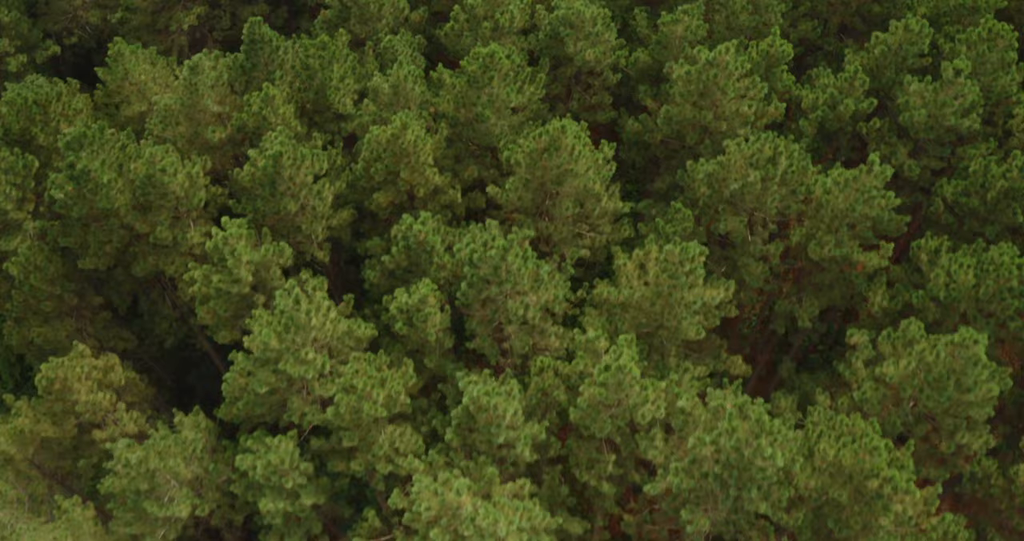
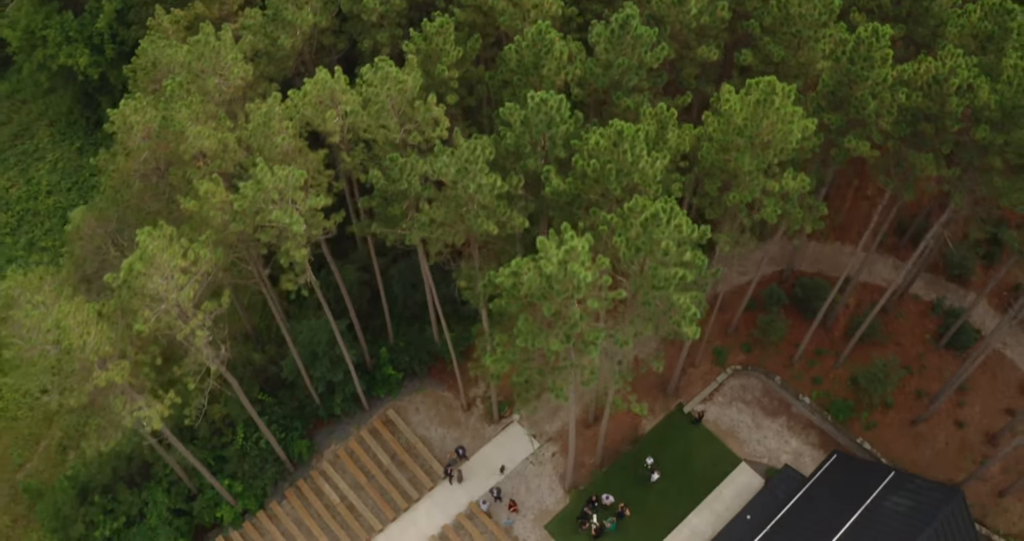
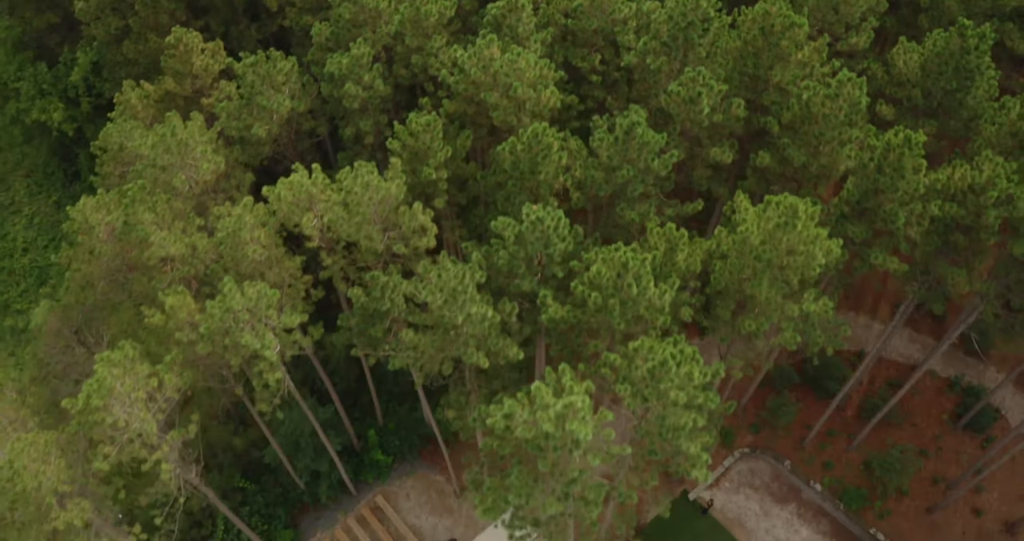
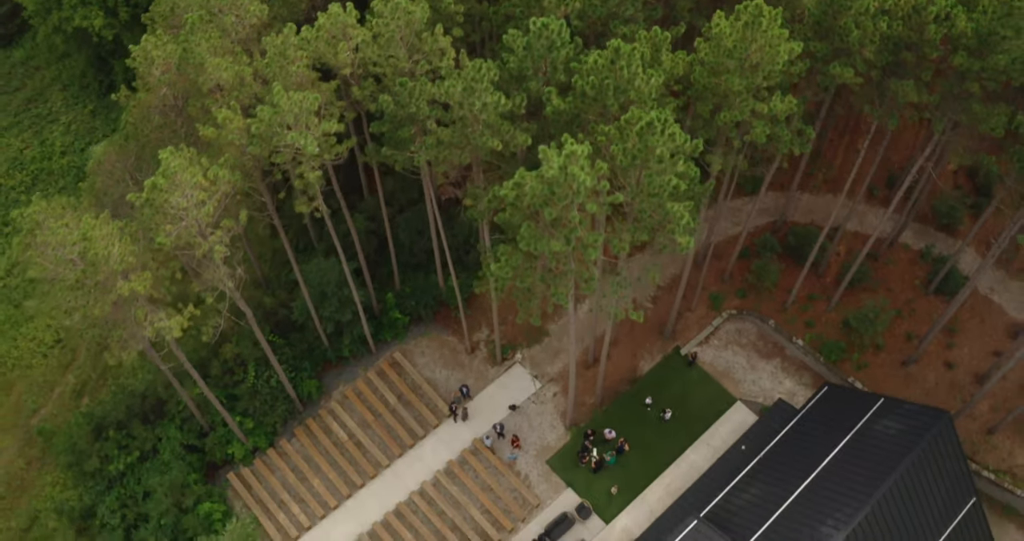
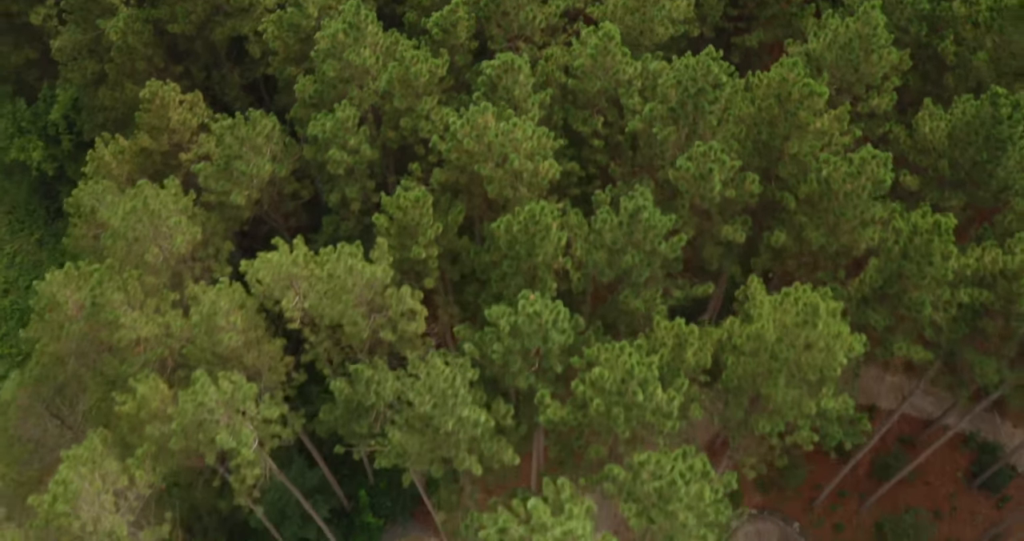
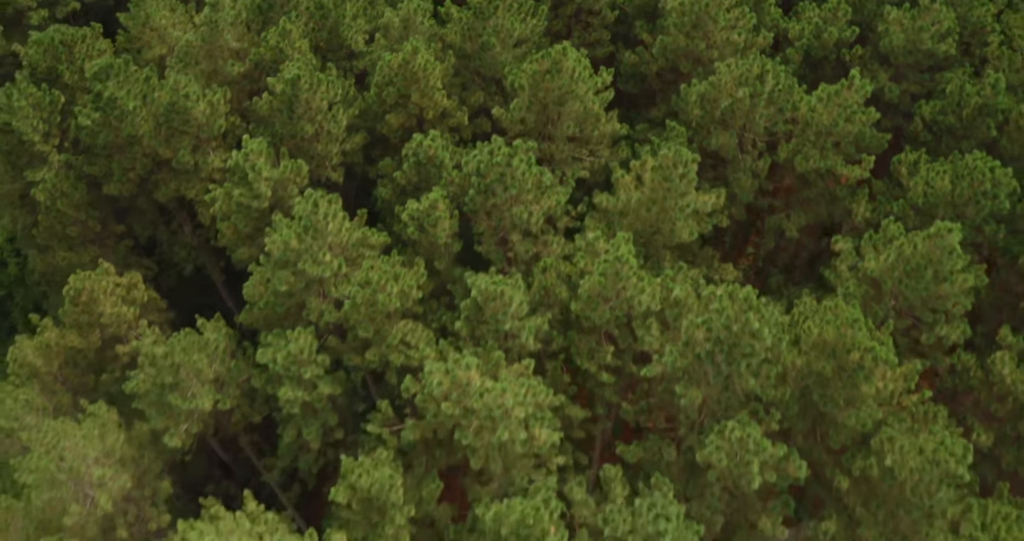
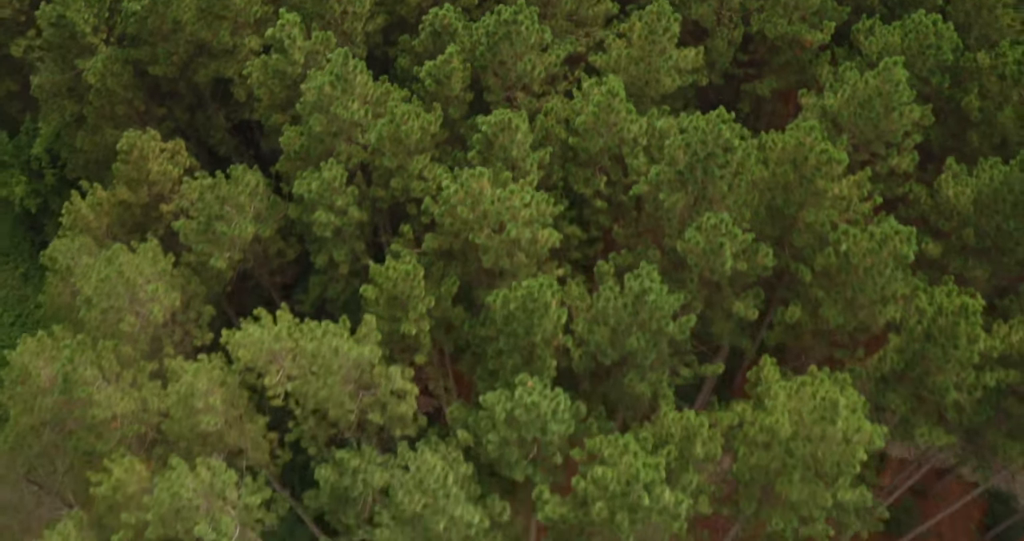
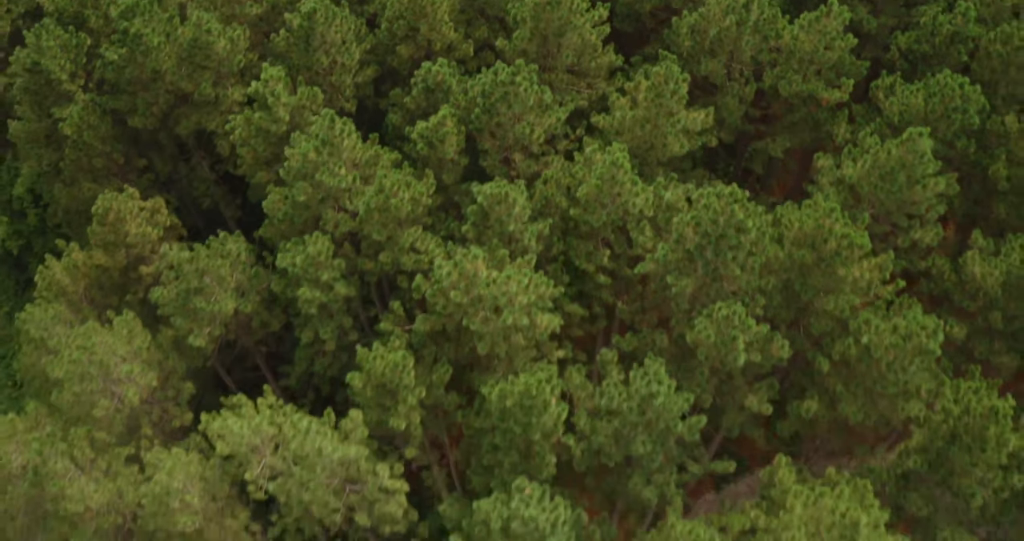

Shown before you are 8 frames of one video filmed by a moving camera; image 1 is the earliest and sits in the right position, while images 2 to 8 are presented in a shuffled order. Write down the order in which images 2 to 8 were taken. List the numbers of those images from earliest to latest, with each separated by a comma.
6, 8, 7, 5, 3, 2, 4
